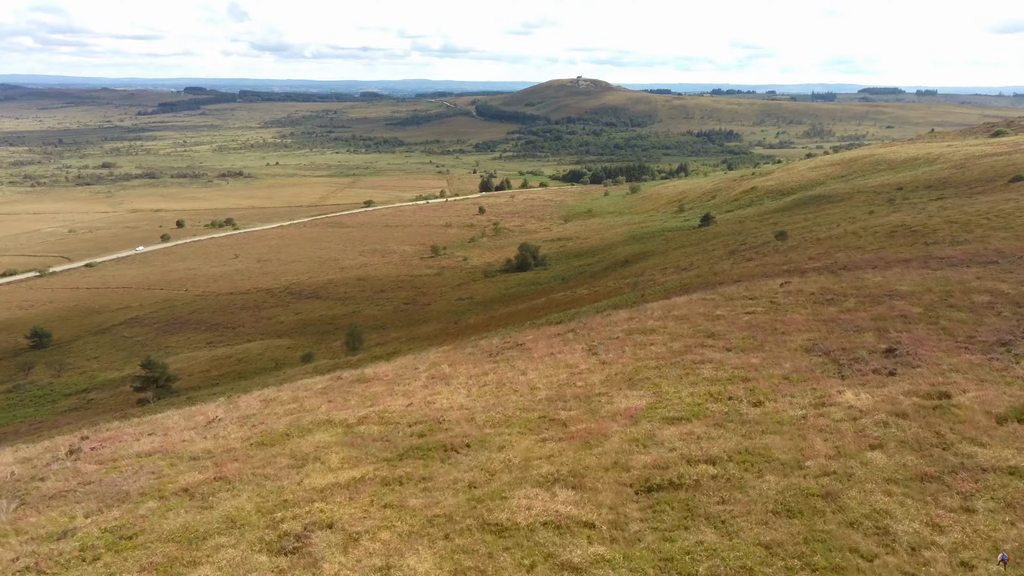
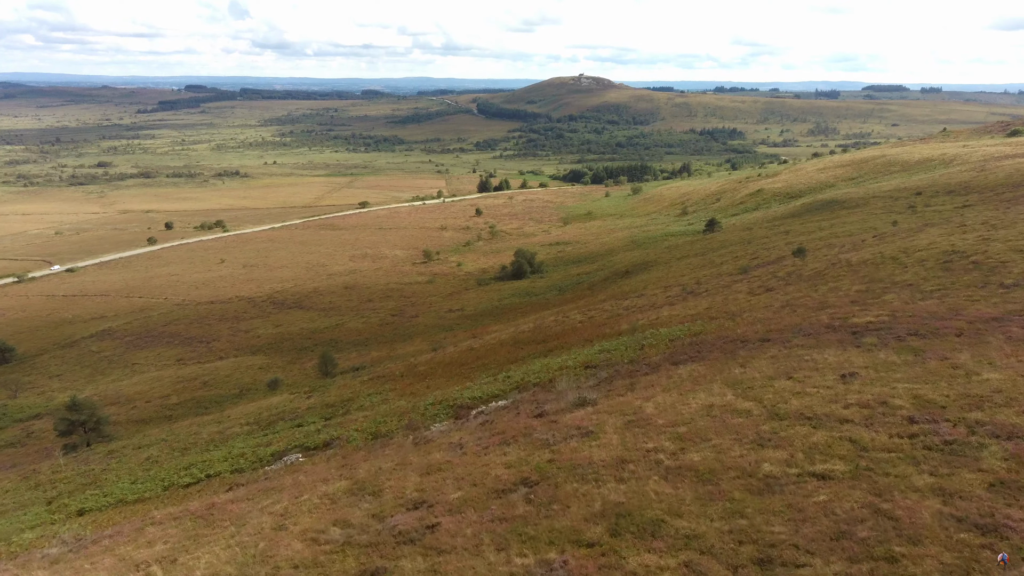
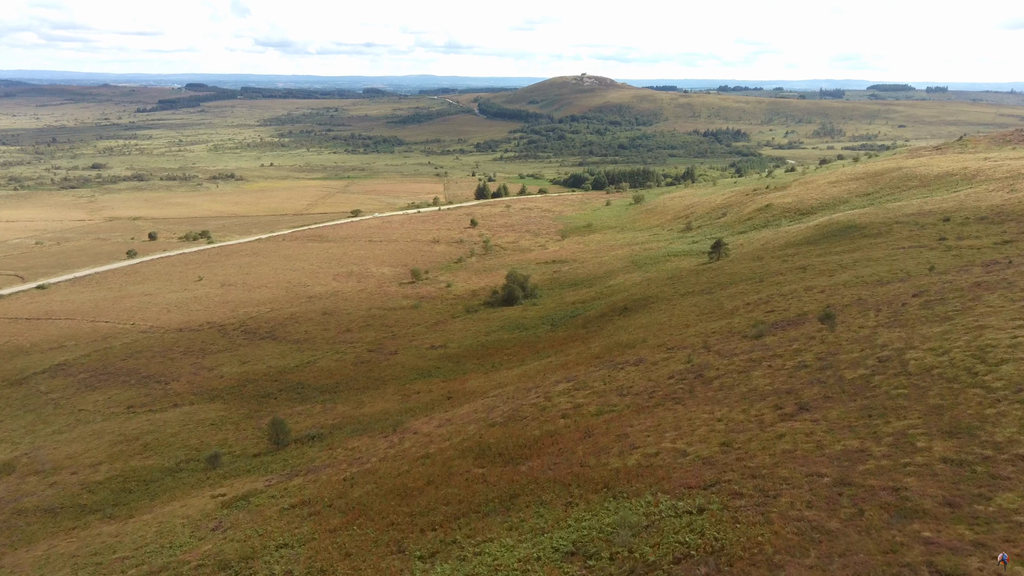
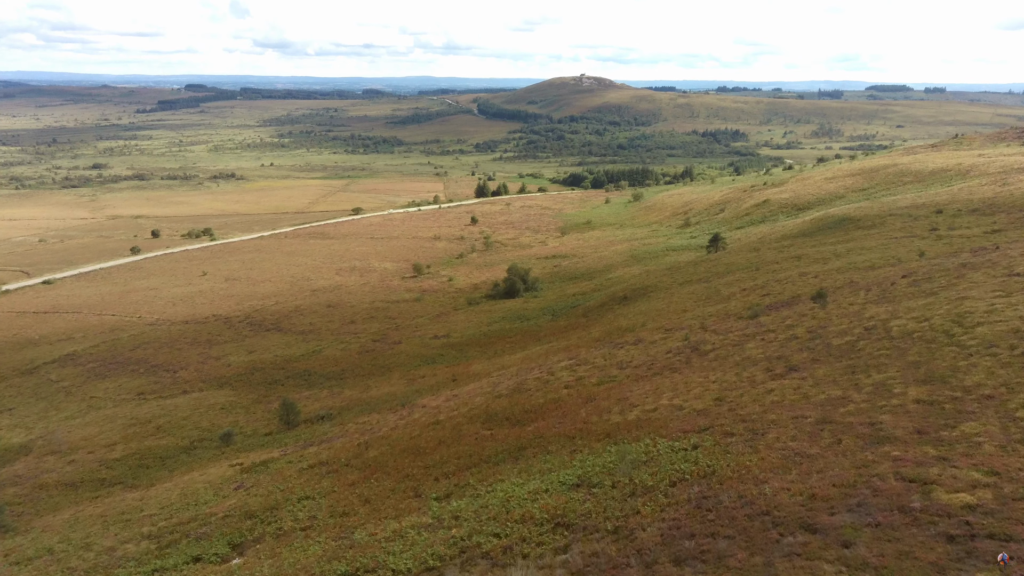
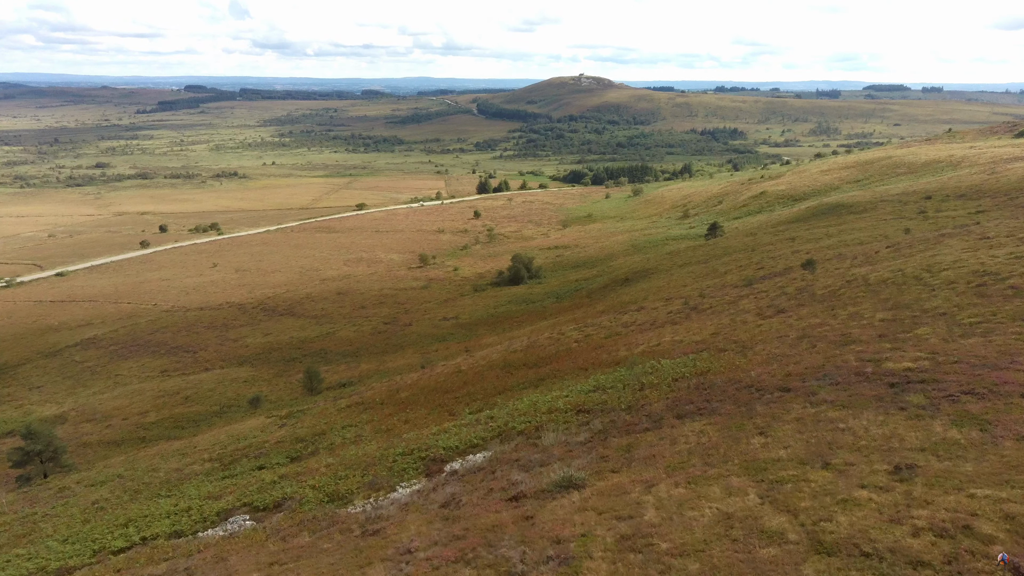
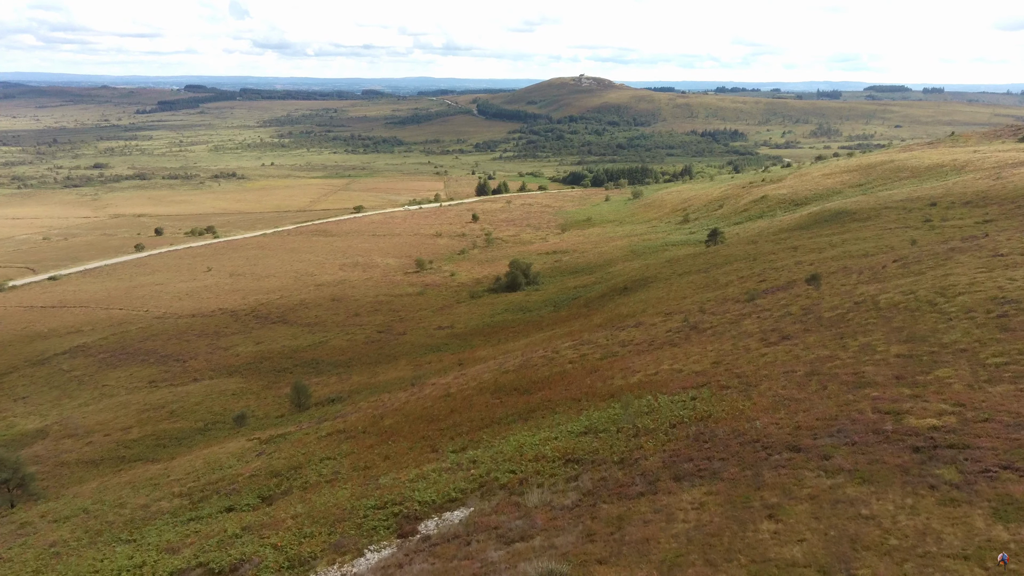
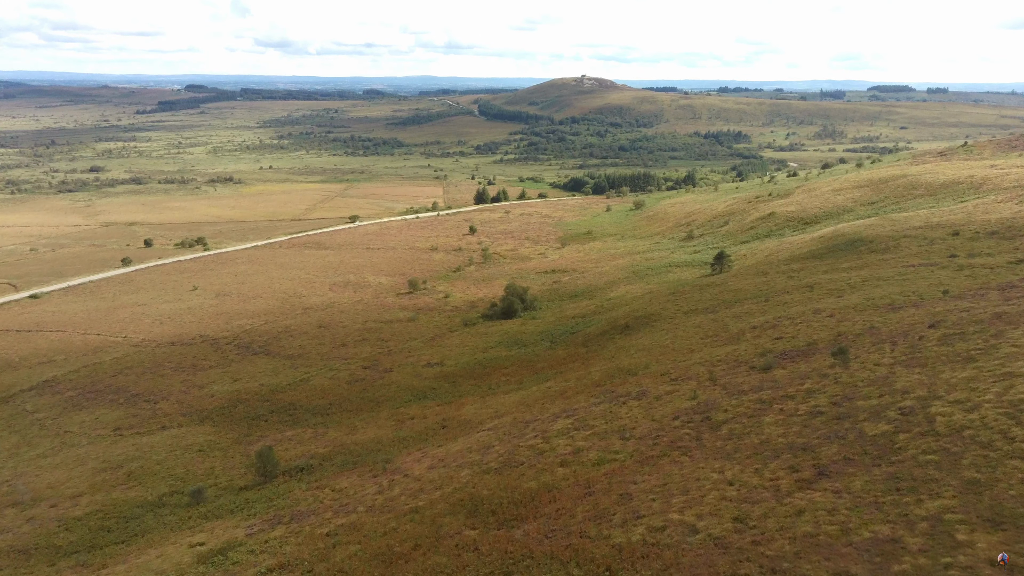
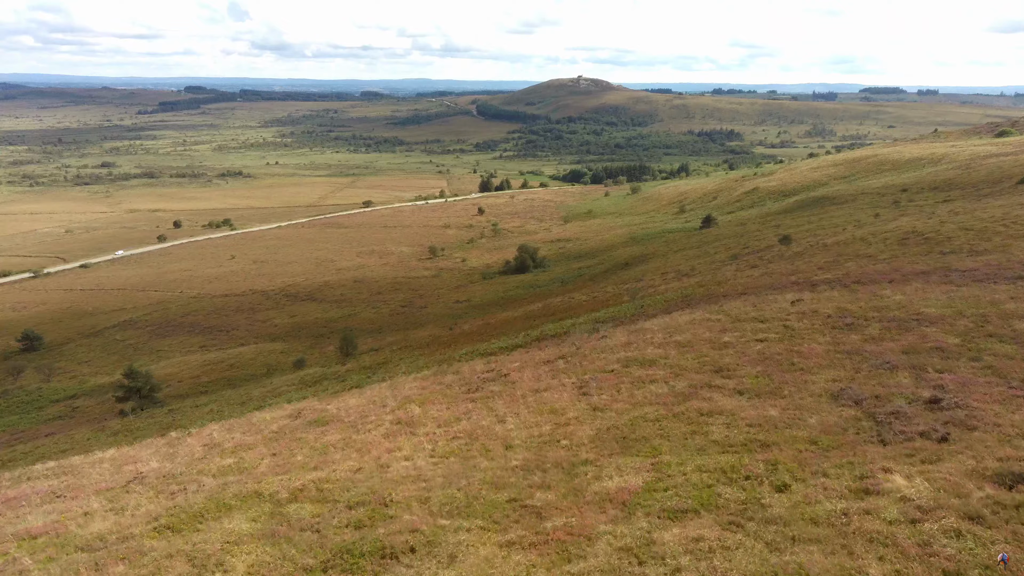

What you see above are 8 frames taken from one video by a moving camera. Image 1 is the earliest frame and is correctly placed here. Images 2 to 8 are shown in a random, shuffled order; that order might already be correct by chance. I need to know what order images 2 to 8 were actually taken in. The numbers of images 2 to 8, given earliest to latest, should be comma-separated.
8, 2, 5, 6, 4, 3, 7
